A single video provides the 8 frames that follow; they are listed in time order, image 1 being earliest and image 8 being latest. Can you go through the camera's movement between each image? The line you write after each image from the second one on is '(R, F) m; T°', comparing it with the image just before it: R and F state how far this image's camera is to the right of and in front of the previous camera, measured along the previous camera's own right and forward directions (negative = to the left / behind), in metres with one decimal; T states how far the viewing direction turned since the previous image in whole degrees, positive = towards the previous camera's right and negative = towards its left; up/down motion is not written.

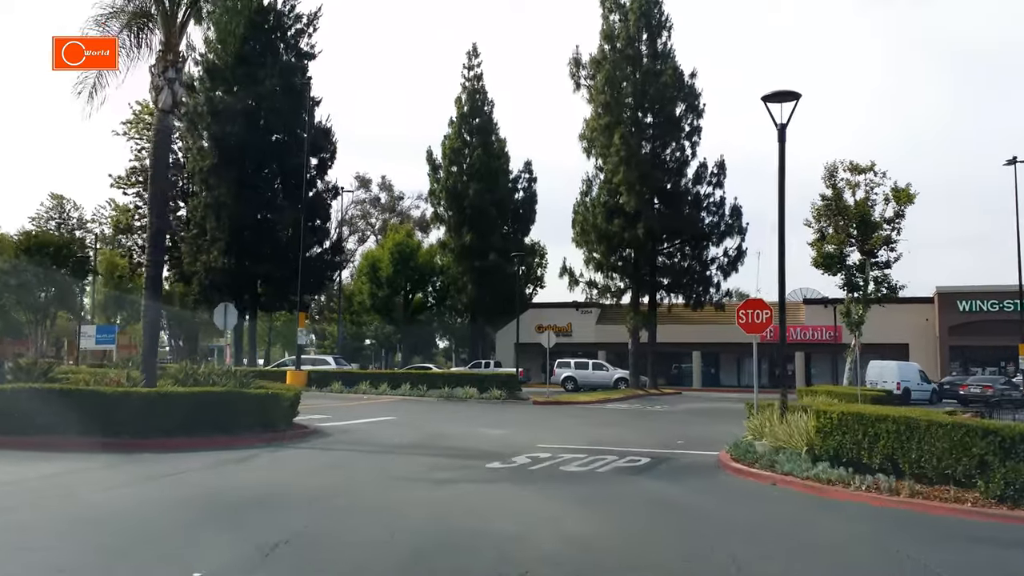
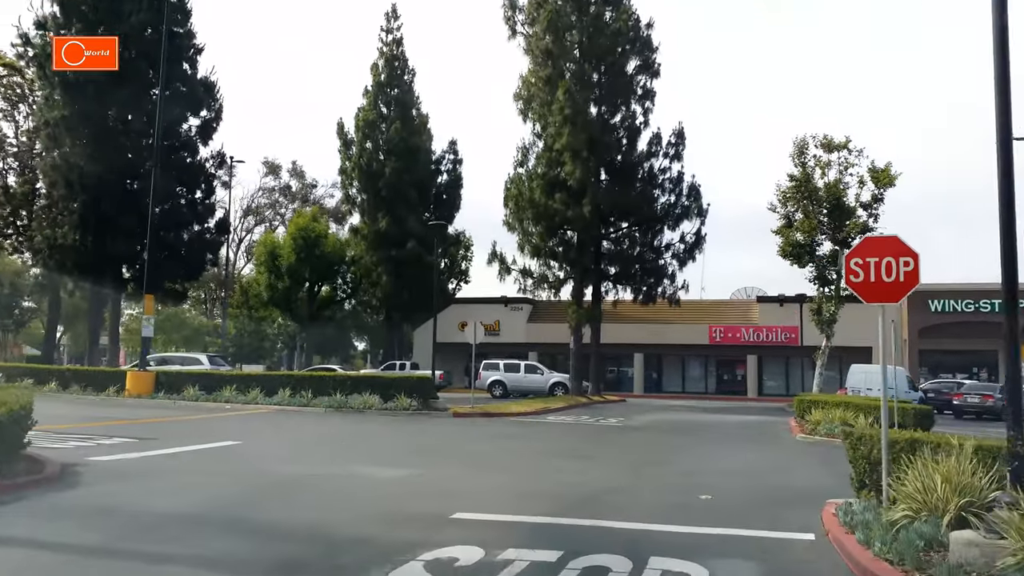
(+0.2, +7.4) m; +5°
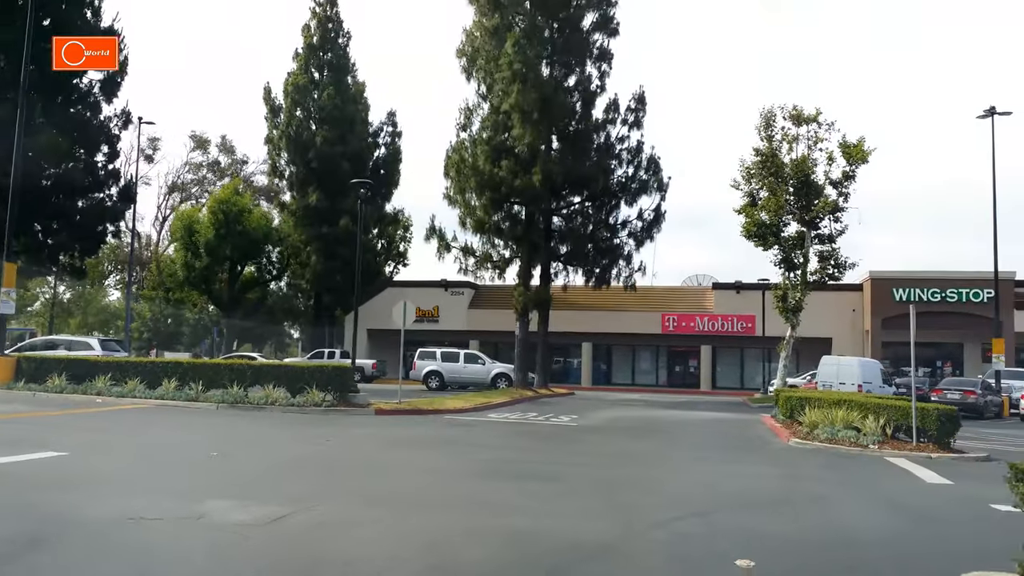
(+0.2, +3.9) m; +4°
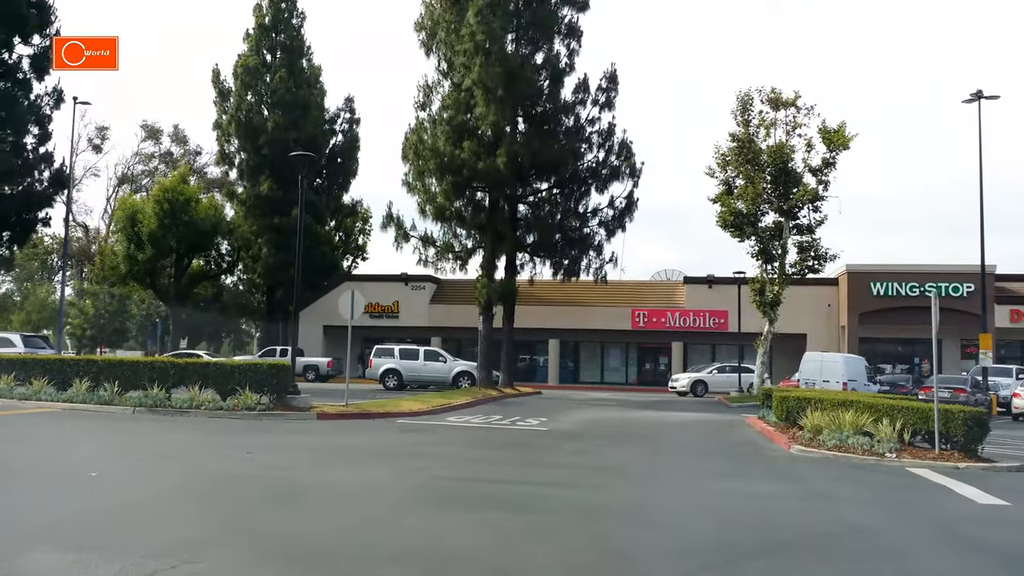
(+0.1, +2.3) m; +2°
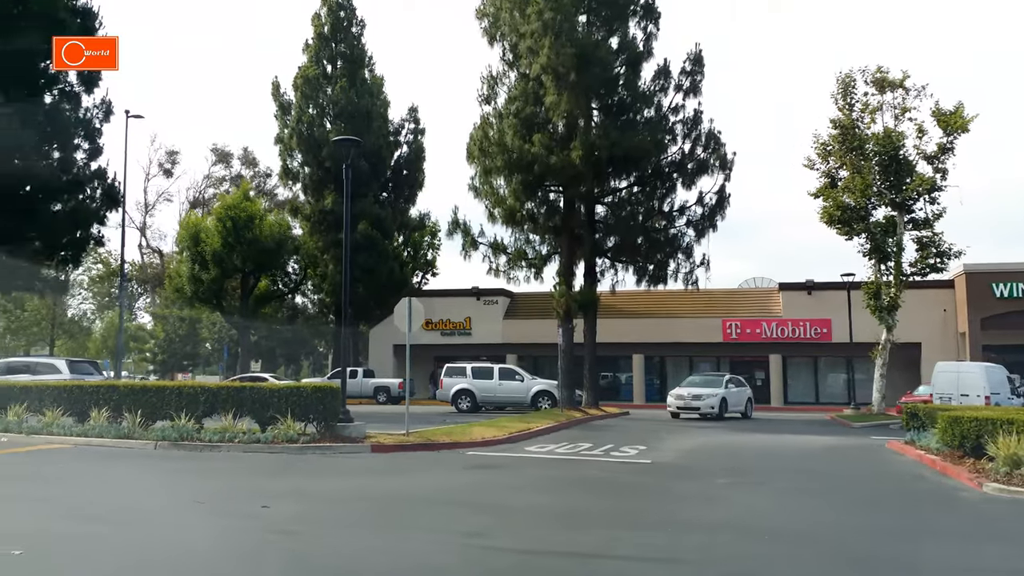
(-0.2, +3.0) m; -5°
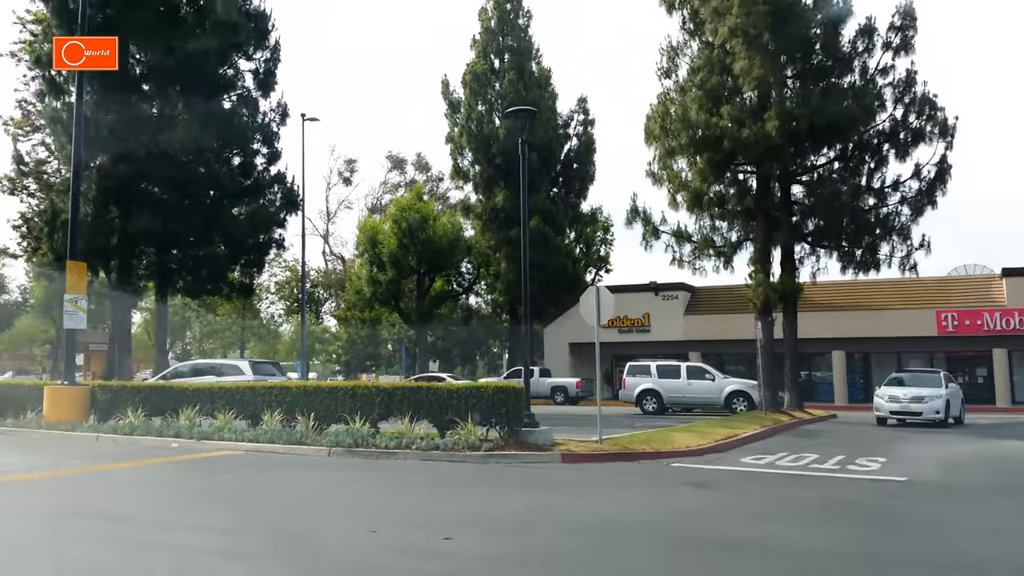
(-0.5, +1.8) m; -11°
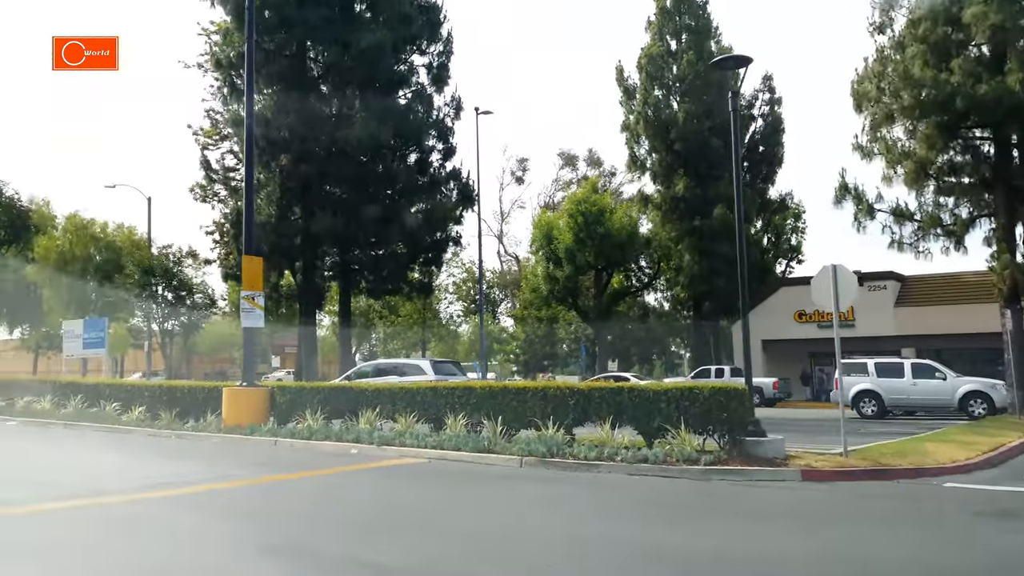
(-0.5, +1.7) m; -11°
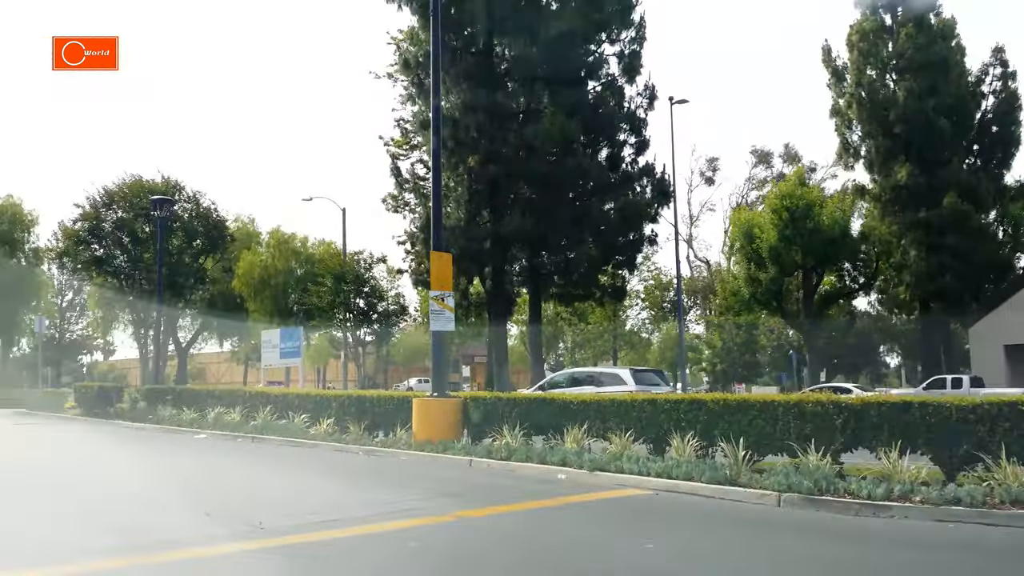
(-0.6, +2.0) m; -12°
